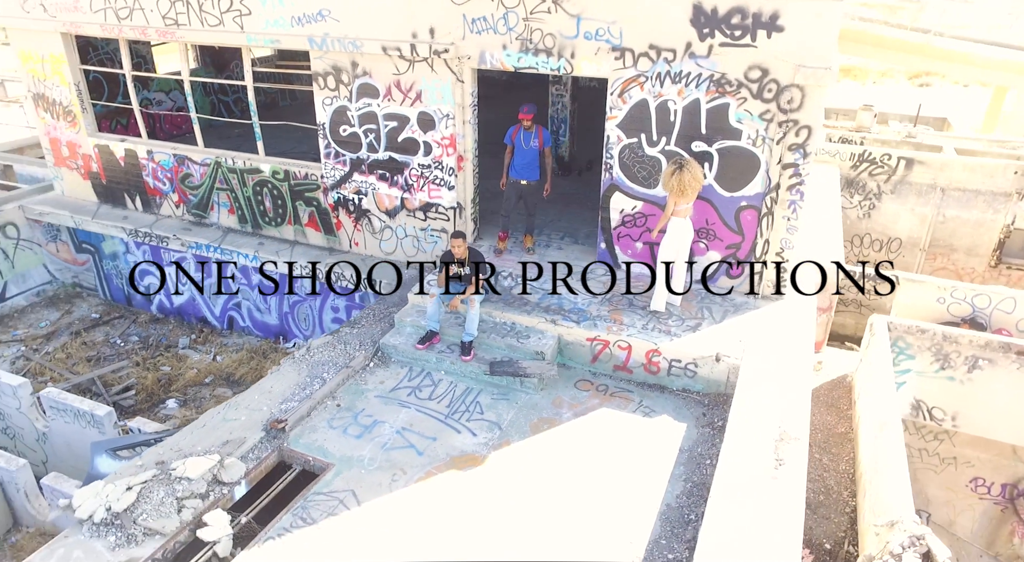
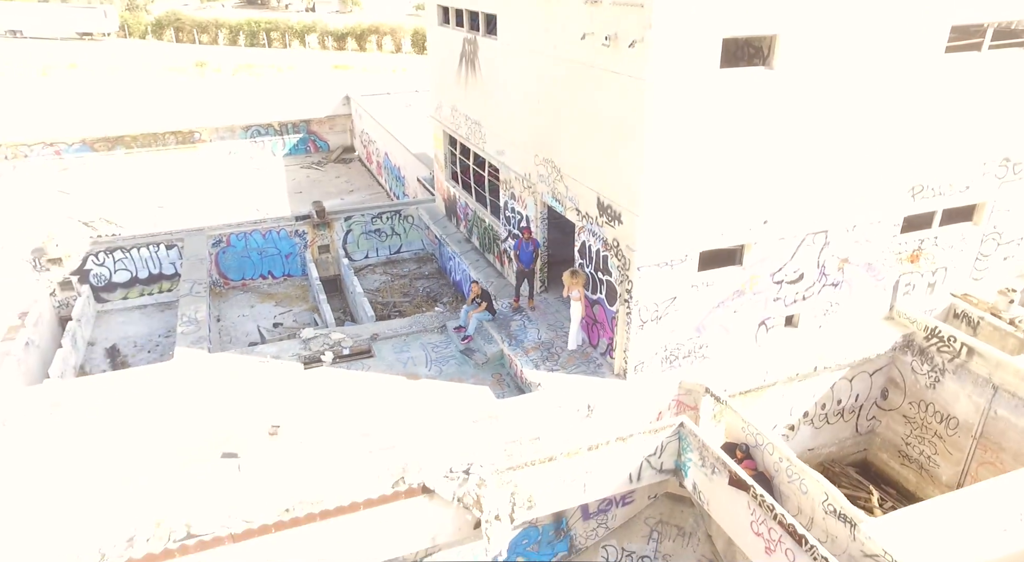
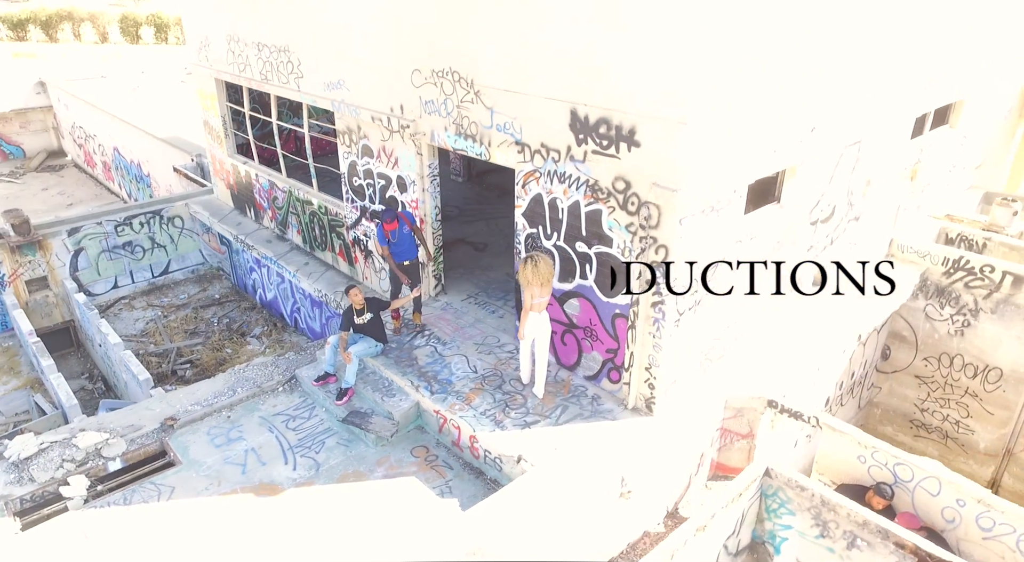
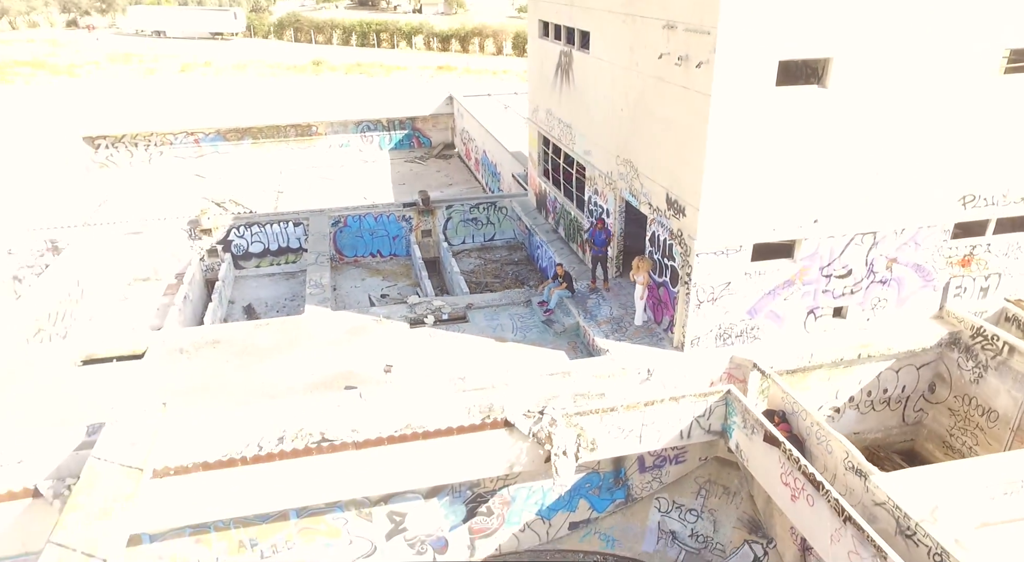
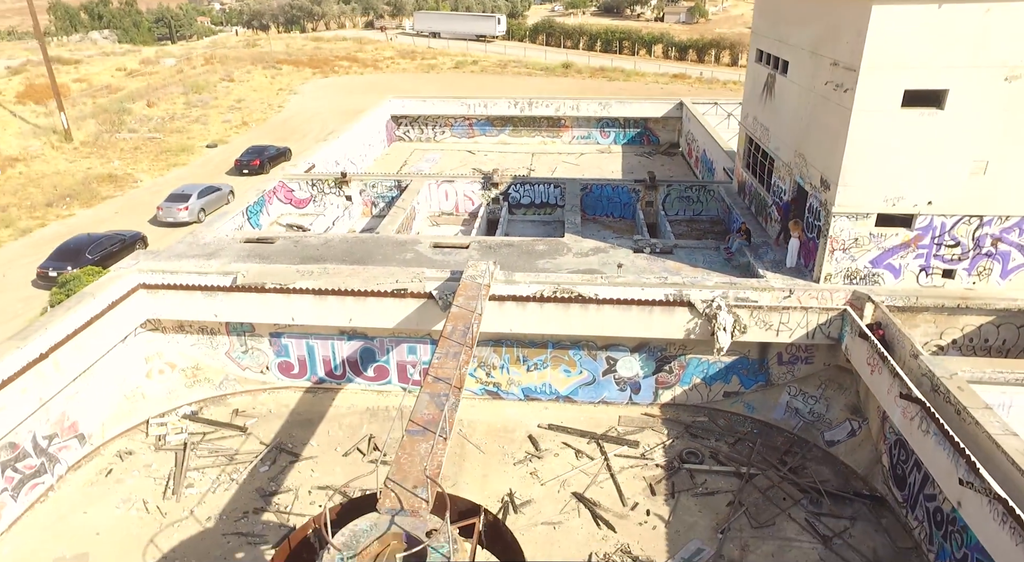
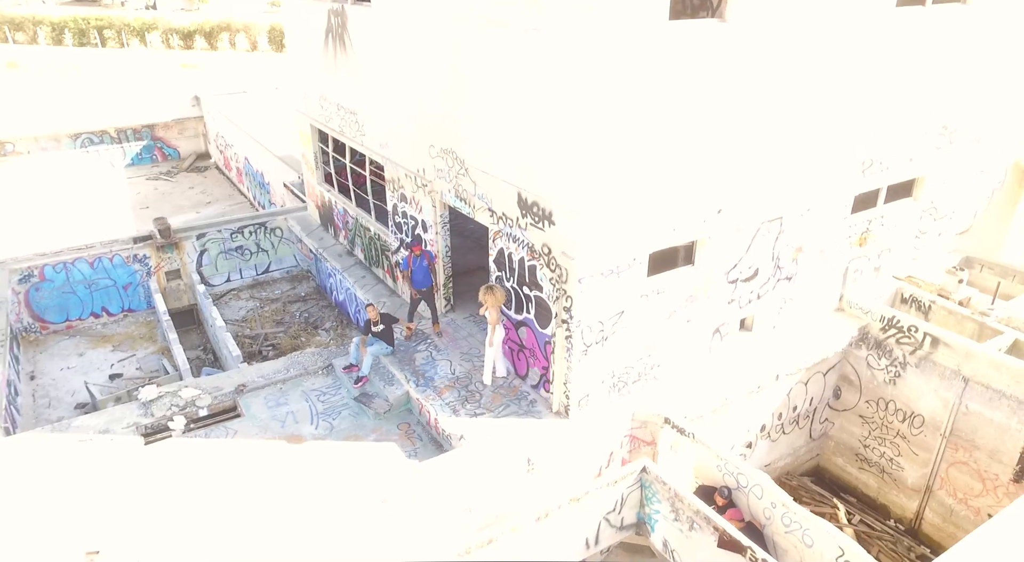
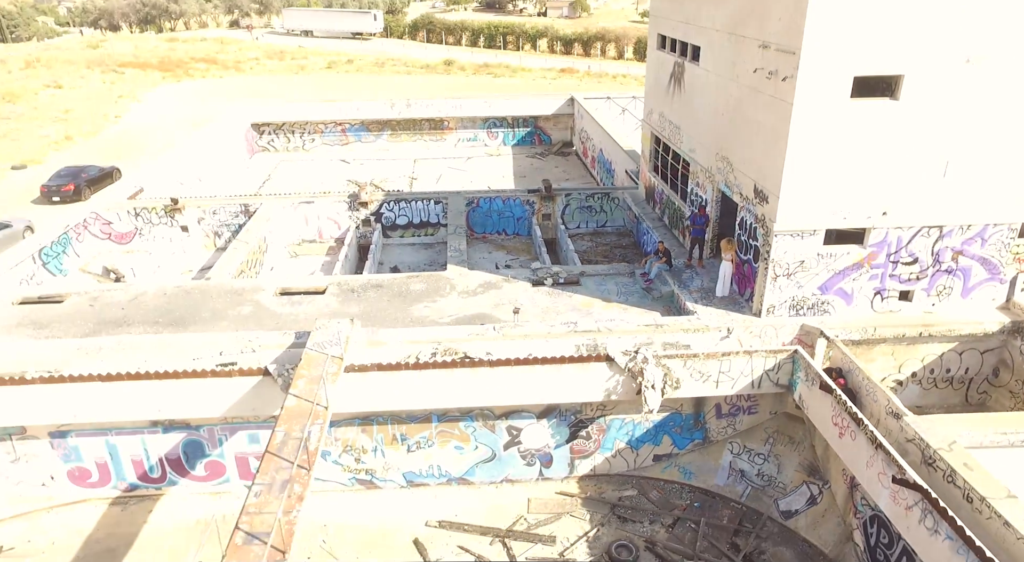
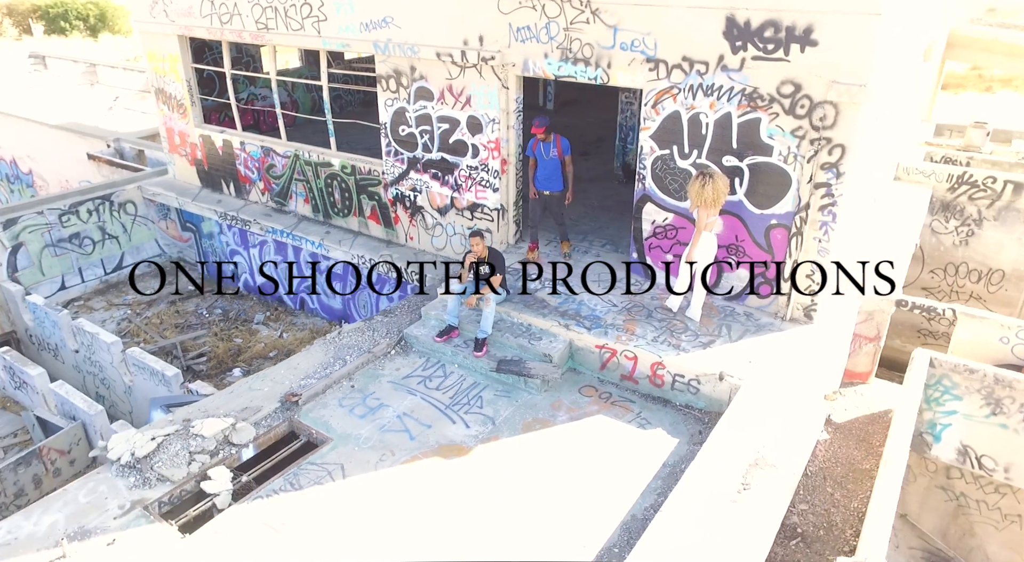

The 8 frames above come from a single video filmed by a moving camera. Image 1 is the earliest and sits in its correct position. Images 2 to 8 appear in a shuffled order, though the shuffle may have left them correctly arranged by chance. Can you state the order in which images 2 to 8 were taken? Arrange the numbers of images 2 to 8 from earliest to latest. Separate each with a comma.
8, 3, 6, 2, 4, 7, 5
